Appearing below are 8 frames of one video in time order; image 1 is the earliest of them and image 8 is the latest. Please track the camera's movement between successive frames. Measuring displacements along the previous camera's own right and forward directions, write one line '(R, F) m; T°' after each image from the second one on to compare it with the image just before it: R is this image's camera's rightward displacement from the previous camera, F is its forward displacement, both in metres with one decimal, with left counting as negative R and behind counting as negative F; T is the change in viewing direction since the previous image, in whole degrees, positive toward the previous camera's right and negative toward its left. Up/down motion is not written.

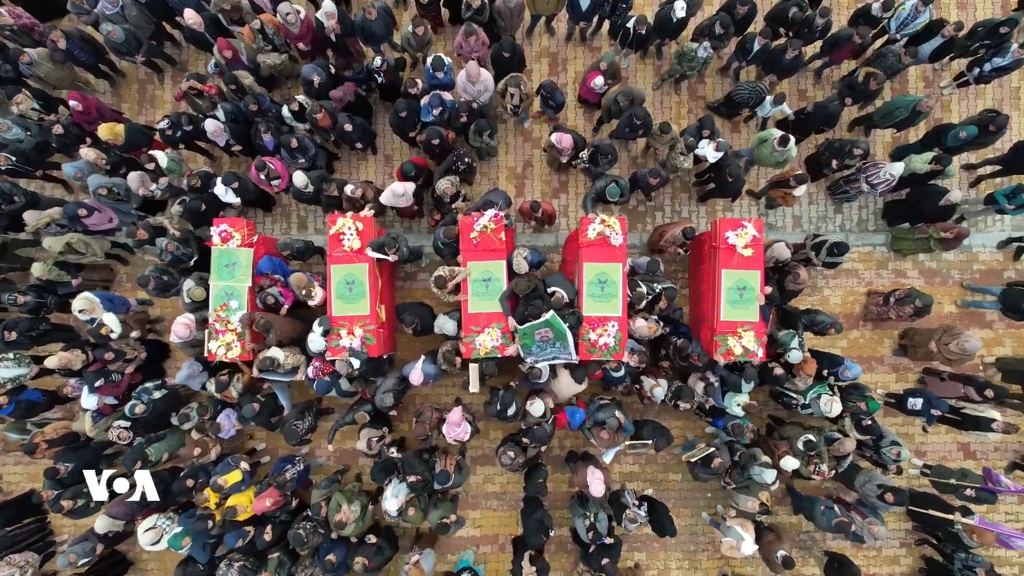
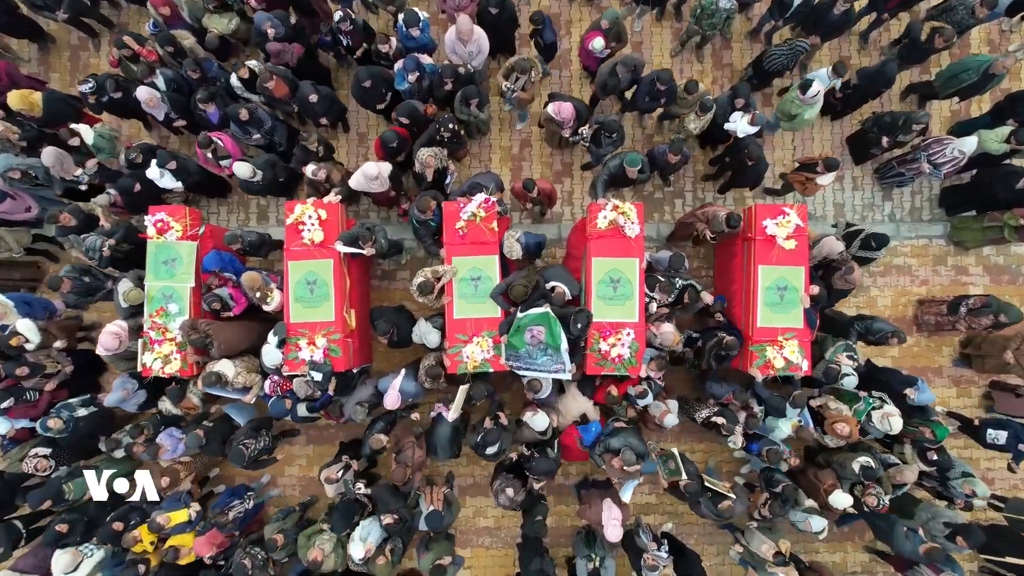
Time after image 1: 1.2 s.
(+0.2, +1.4) m; 0°
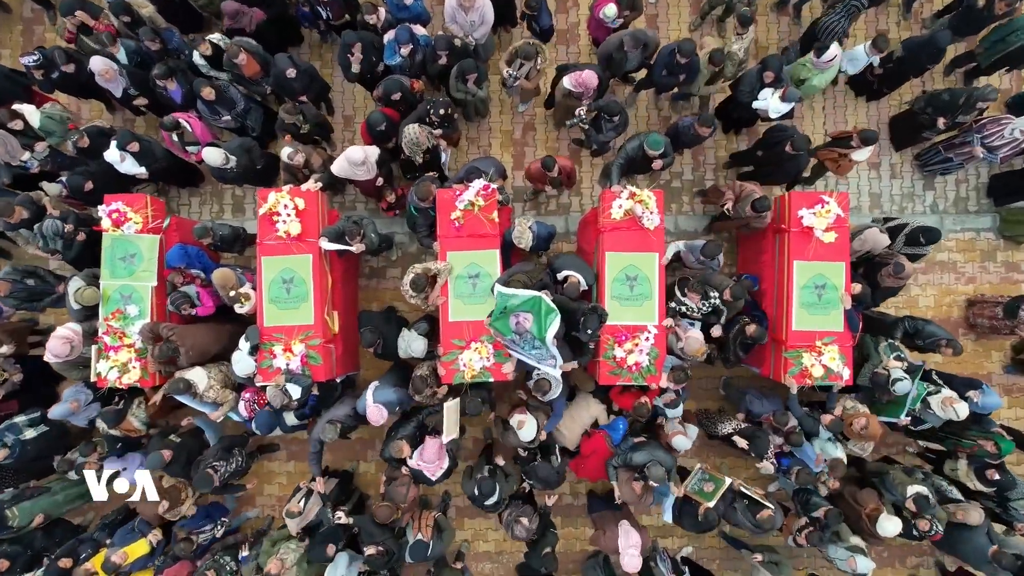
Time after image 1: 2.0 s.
(-0.1, +0.8) m; 0°
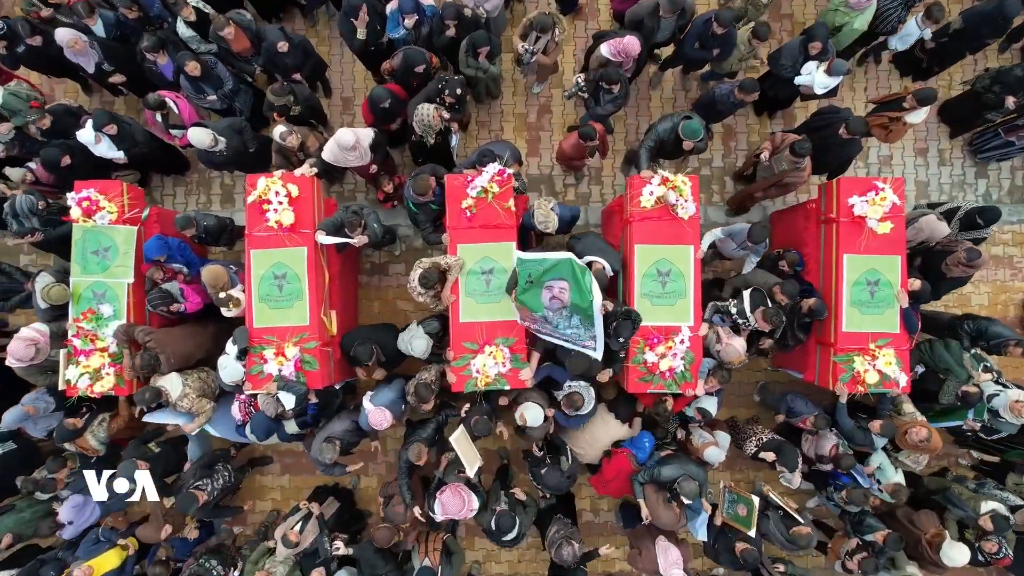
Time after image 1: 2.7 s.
(-0.5, +0.6) m; 0°
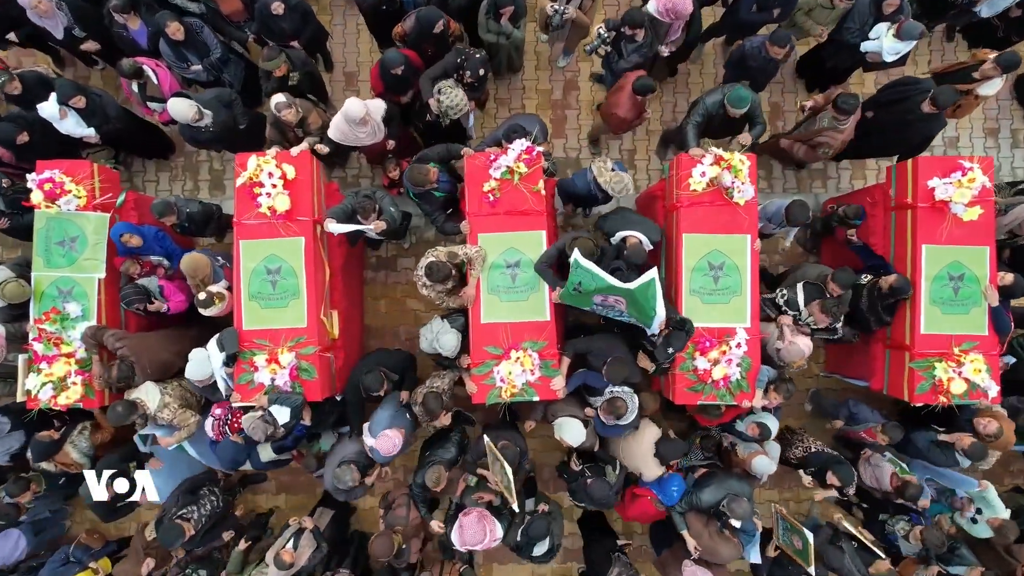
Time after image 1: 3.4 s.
(-0.7, +0.7) m; 0°
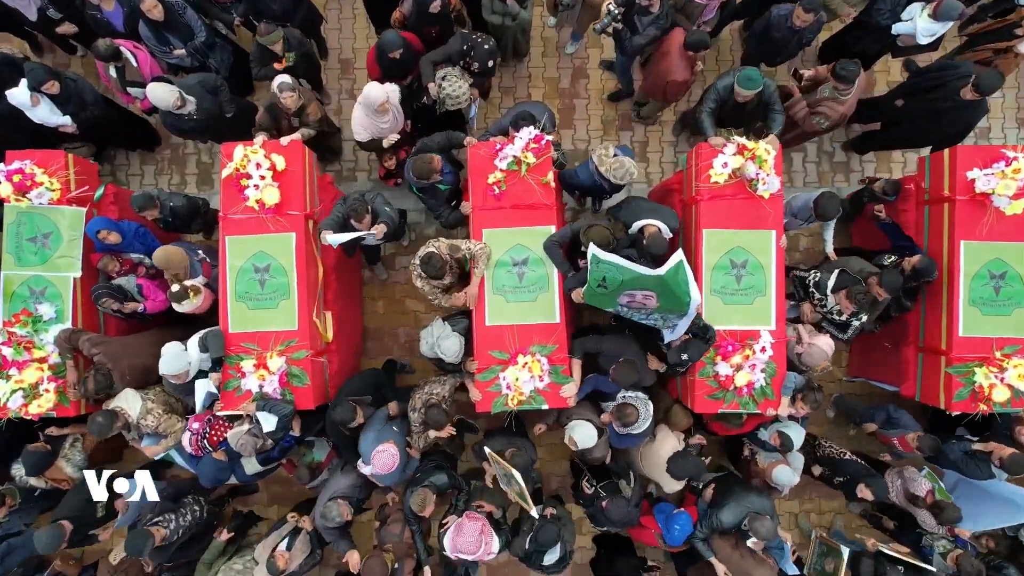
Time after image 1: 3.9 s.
(-0.1, +0.3) m; 0°
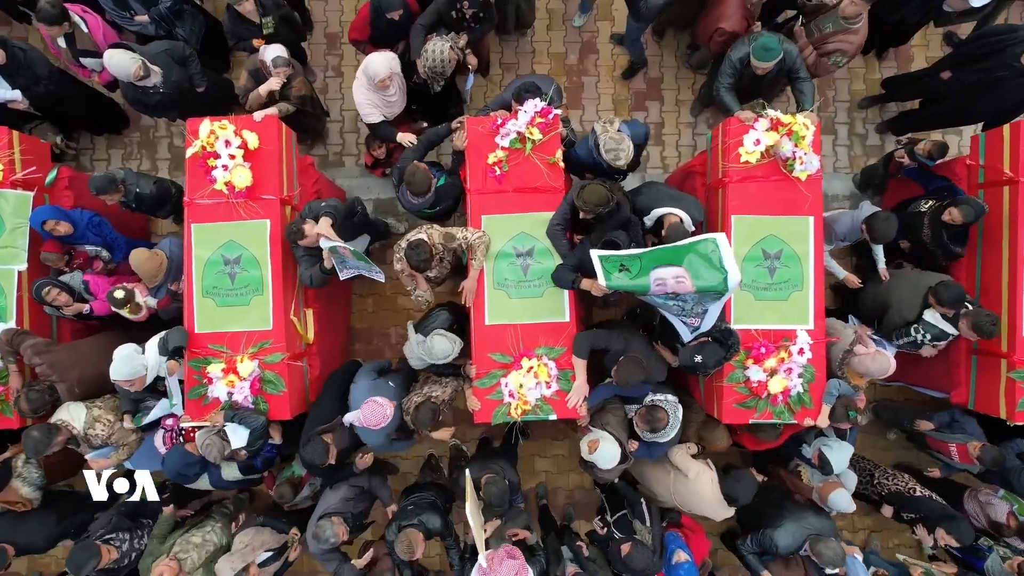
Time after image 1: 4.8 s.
(-0.1, +0.5) m; 0°
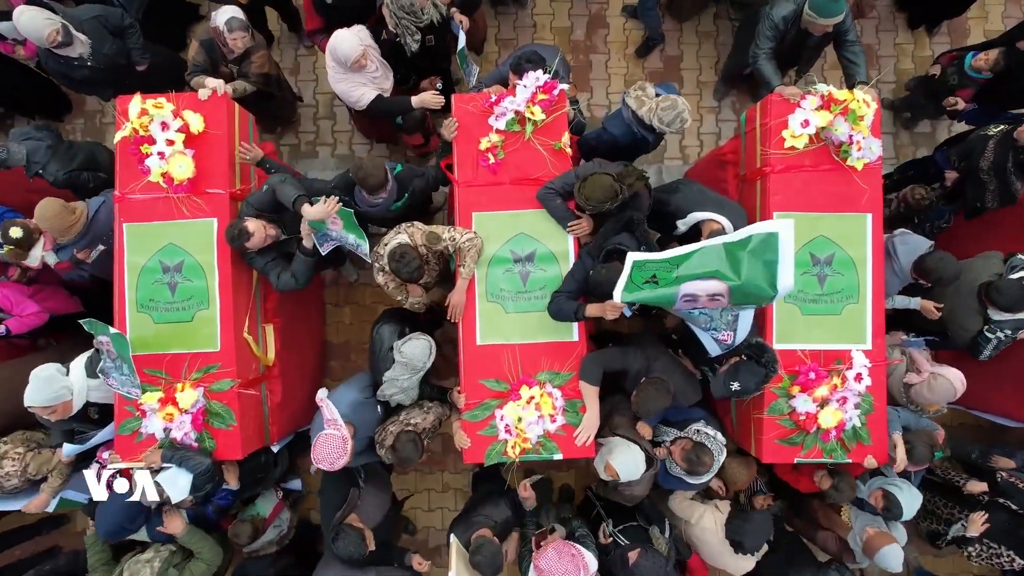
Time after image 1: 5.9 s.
(0.0, +0.7) m; 0°
